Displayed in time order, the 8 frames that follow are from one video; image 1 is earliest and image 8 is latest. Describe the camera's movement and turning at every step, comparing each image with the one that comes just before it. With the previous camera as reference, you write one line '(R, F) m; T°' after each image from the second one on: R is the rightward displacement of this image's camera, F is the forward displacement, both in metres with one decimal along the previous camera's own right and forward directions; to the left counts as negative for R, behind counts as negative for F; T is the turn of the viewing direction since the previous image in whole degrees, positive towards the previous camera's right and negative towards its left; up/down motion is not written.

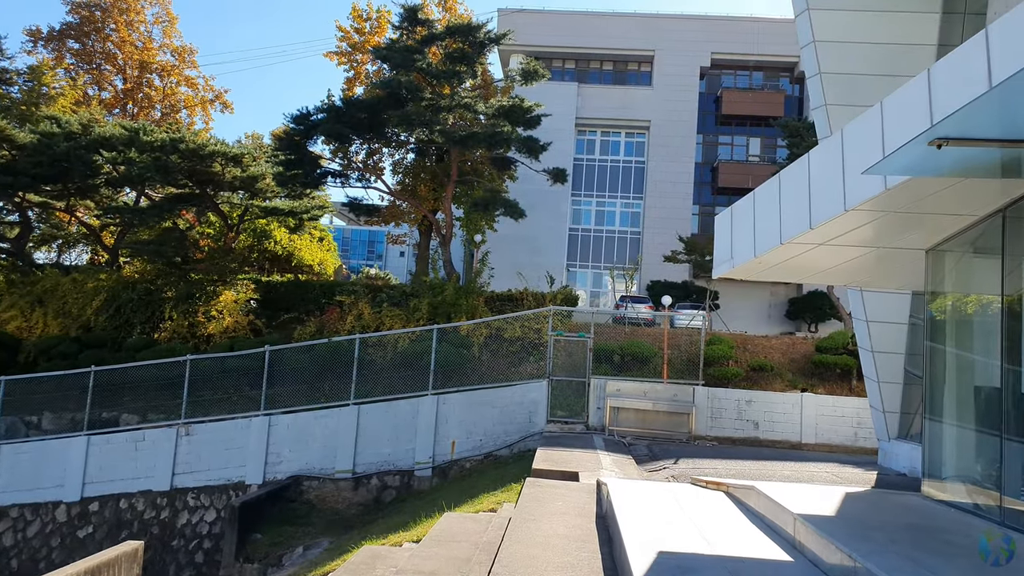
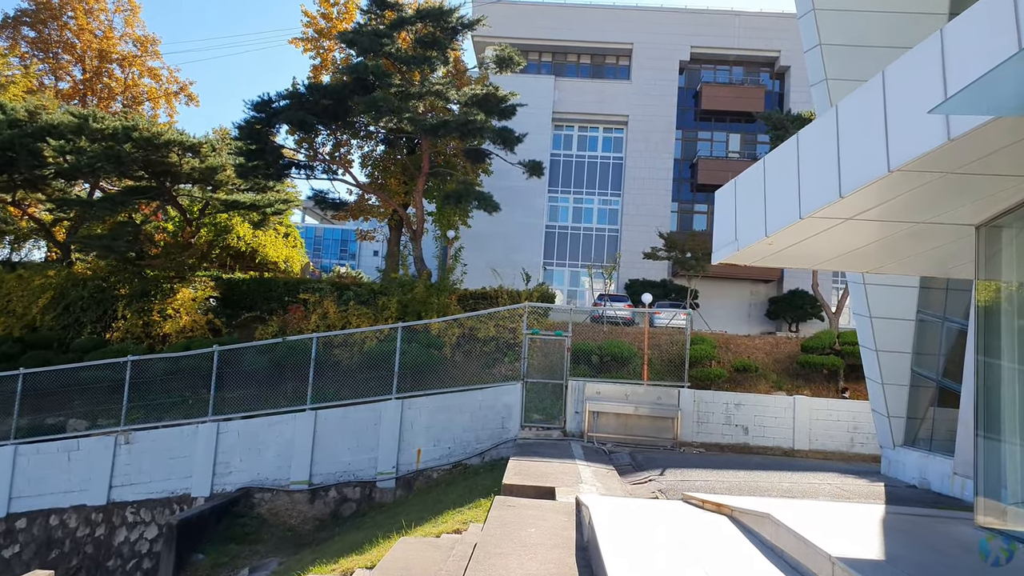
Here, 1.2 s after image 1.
(+0.1, +1.0) m; +2°
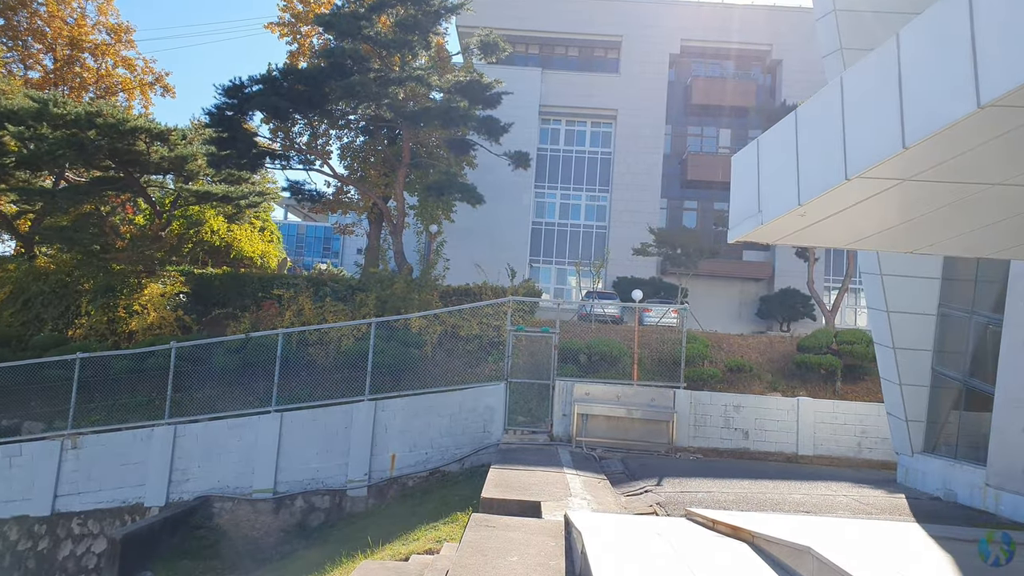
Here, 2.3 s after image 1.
(0.0, +0.9) m; +1°
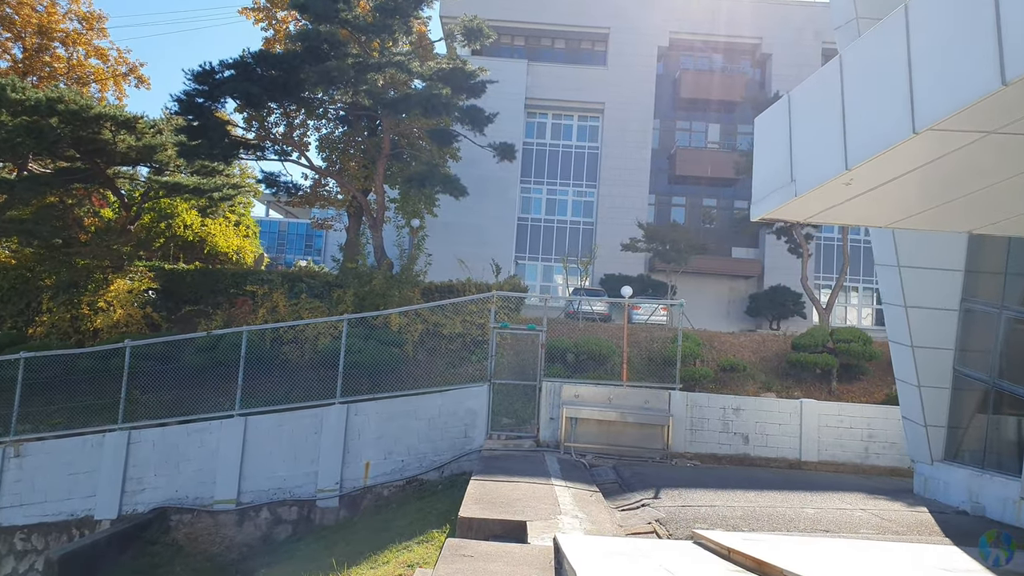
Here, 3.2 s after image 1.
(0.0, +0.8) m; +1°
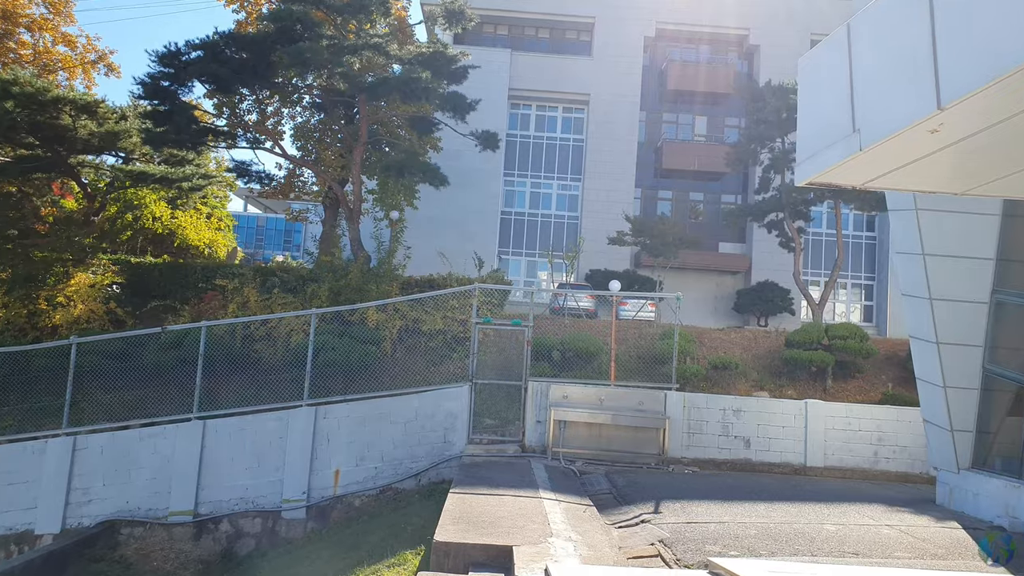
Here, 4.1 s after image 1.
(0.0, +0.8) m; +1°
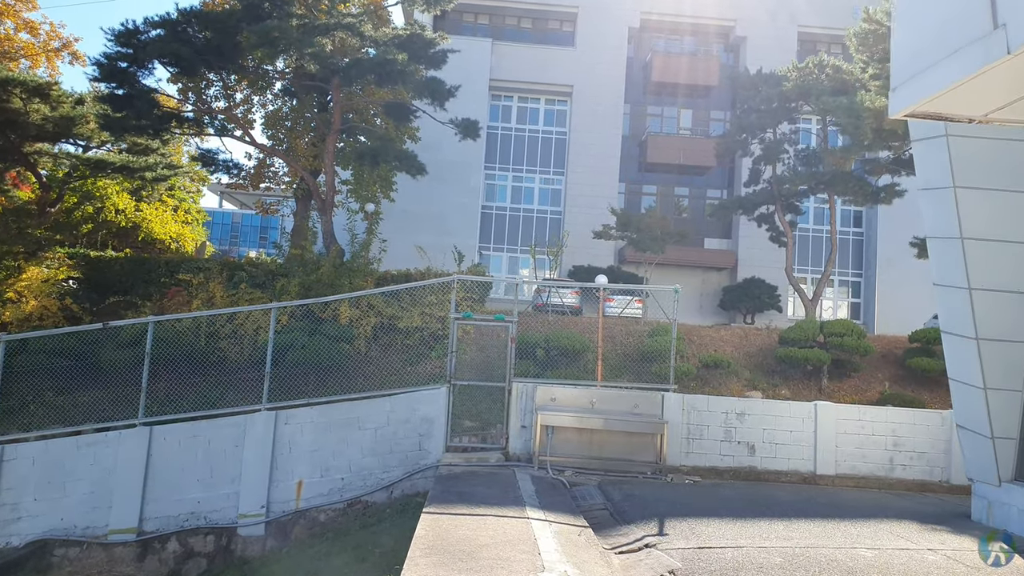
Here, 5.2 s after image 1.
(0.0, +0.9) m; +2°
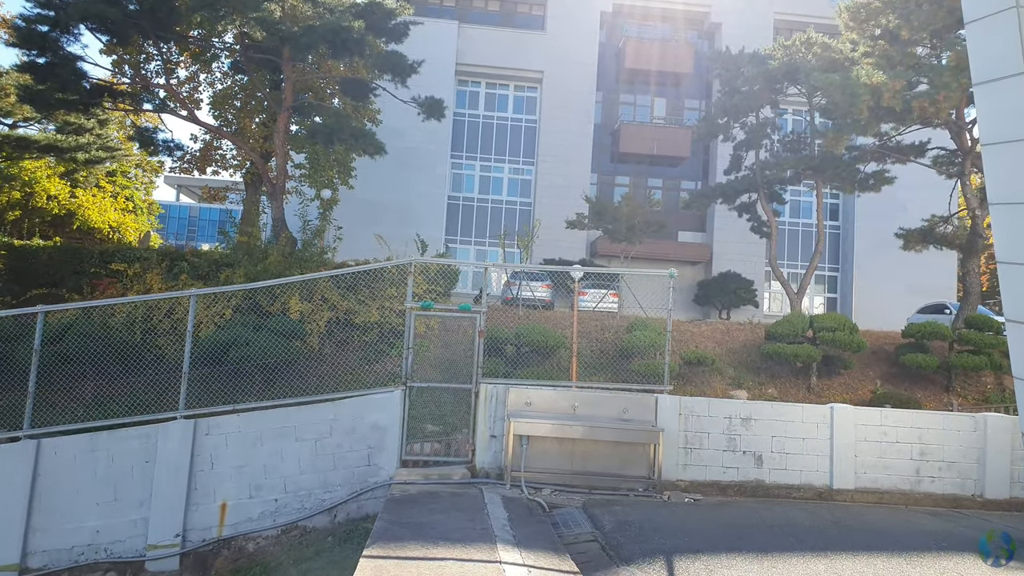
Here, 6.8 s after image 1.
(0.0, +1.3) m; +3°
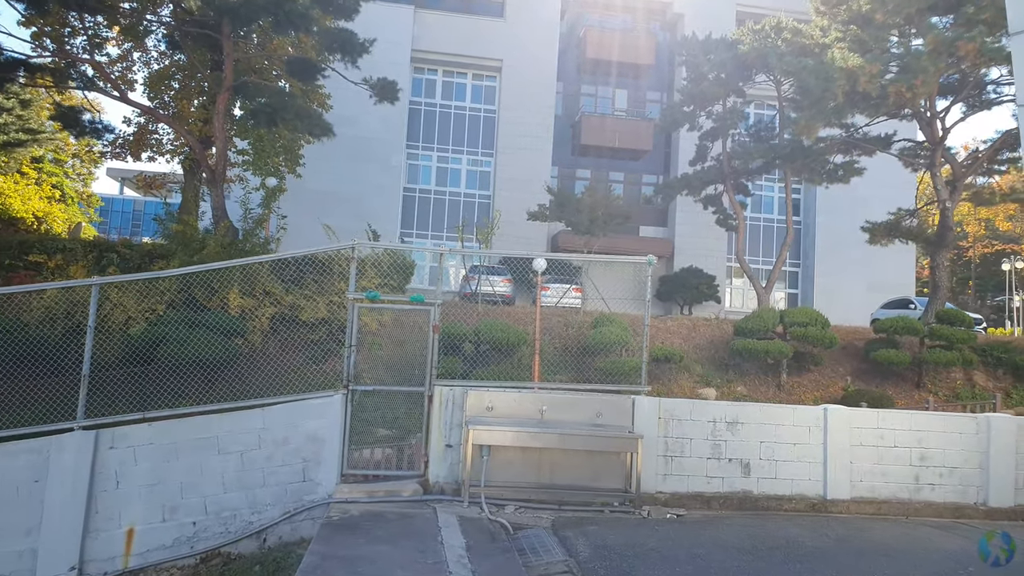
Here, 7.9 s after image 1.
(0.0, +0.9) m; +3°
